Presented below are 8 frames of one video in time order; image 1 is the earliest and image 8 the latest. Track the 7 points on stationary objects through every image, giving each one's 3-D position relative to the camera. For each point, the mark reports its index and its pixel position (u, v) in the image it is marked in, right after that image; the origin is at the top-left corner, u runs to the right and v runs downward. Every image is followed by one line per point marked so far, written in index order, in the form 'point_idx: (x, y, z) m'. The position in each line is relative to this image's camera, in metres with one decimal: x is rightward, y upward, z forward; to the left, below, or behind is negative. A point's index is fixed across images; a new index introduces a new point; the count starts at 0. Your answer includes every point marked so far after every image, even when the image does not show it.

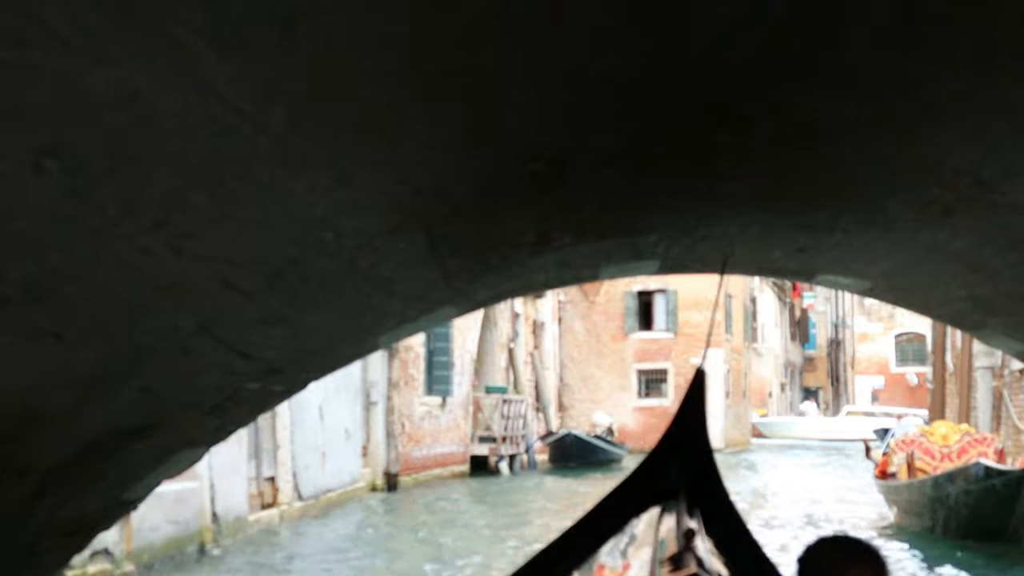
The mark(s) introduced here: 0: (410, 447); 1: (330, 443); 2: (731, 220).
0: (-1.0, -1.6, +16.4) m
1: (-1.4, -1.2, +12.4) m
2: (+0.6, +0.2, +4.4) m
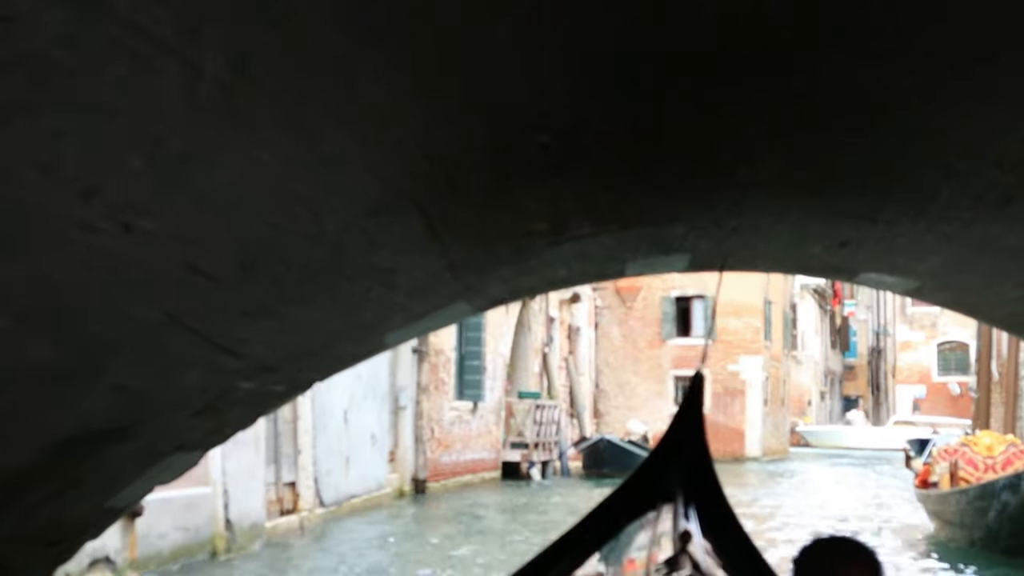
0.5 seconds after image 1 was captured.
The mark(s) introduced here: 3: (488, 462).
0: (-0.7, -1.6, +16.1) m
1: (-1.2, -1.2, +12.1) m
2: (+0.6, +0.2, +4.0) m
3: (-0.3, -1.9, +18.2) m
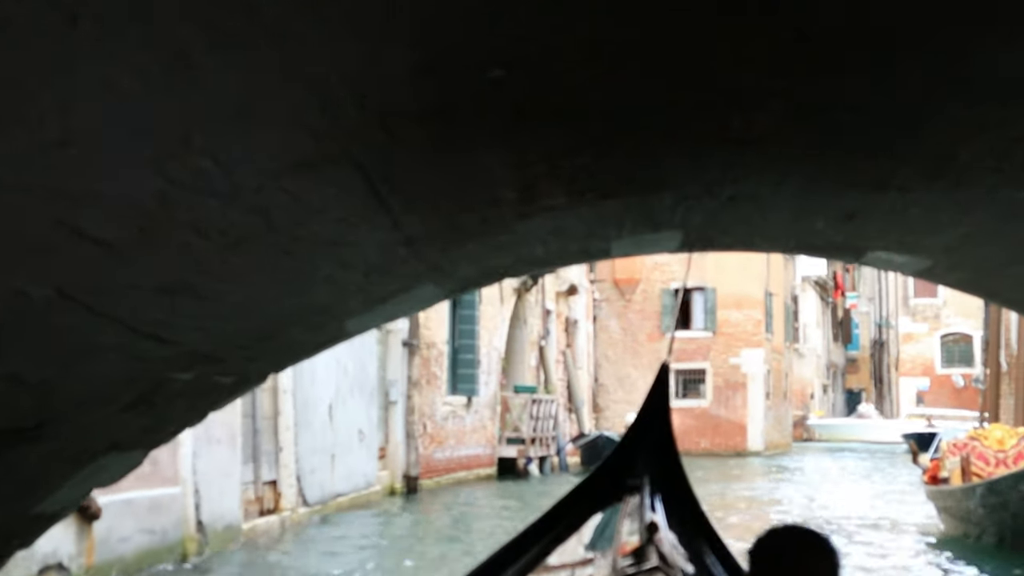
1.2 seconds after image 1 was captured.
0: (-0.8, -1.5, +15.7) m
1: (-1.2, -1.1, +11.7) m
2: (+0.5, +0.2, +3.6) m
3: (-0.3, -1.8, +17.7) m
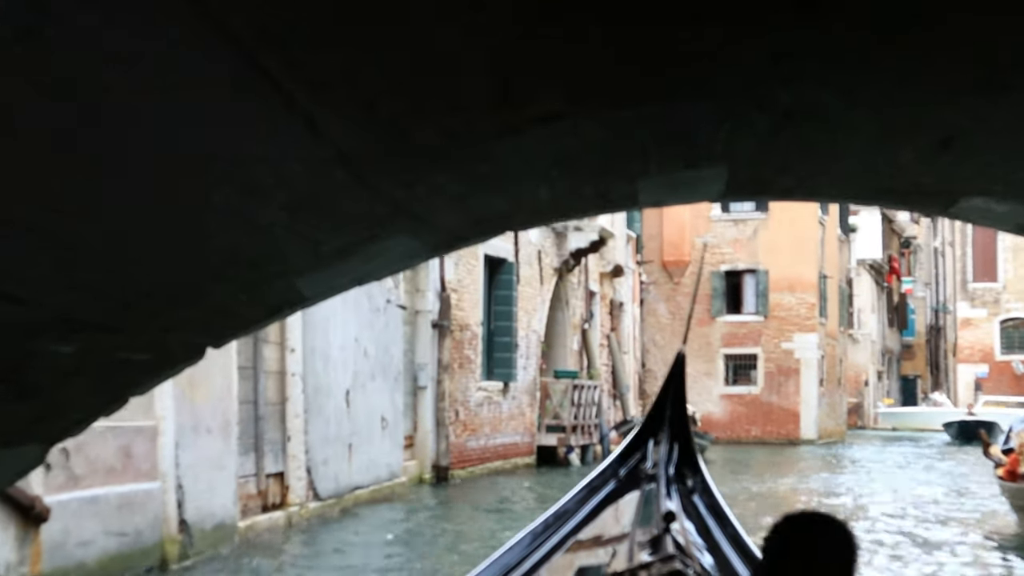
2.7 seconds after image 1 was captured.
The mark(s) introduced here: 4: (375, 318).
0: (-0.4, -1.3, +14.7) m
1: (-1.0, -0.9, +10.8) m
2: (+0.5, +0.3, +2.6) m
3: (+0.1, -1.6, +16.8) m
4: (-0.9, -0.2, +11.5) m
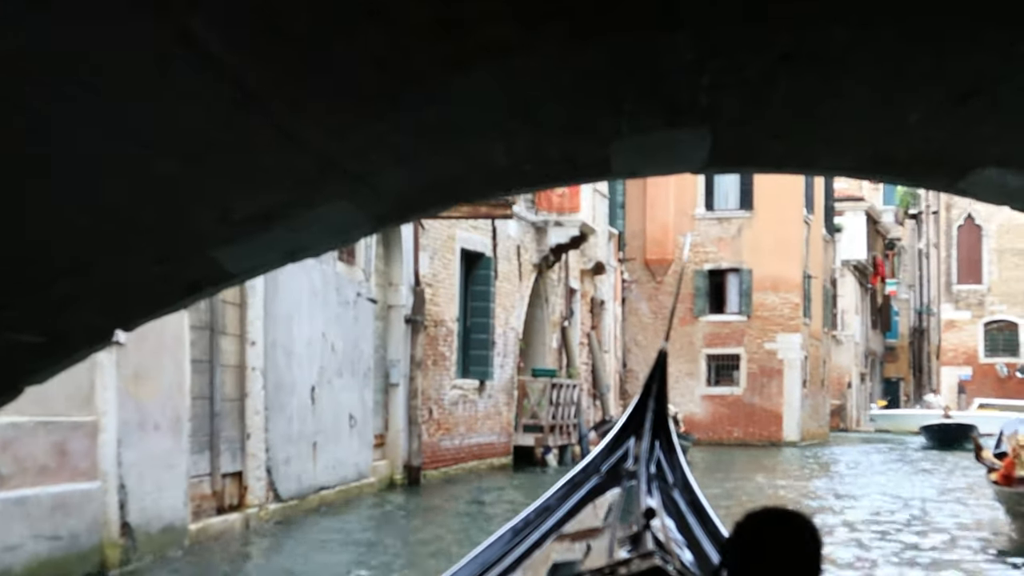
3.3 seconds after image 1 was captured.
0: (-0.6, -1.3, +14.3) m
1: (-1.2, -0.9, +10.3) m
2: (+0.4, +0.4, +2.2) m
3: (-0.1, -1.6, +16.4) m
4: (-1.1, -0.2, +11.1) m
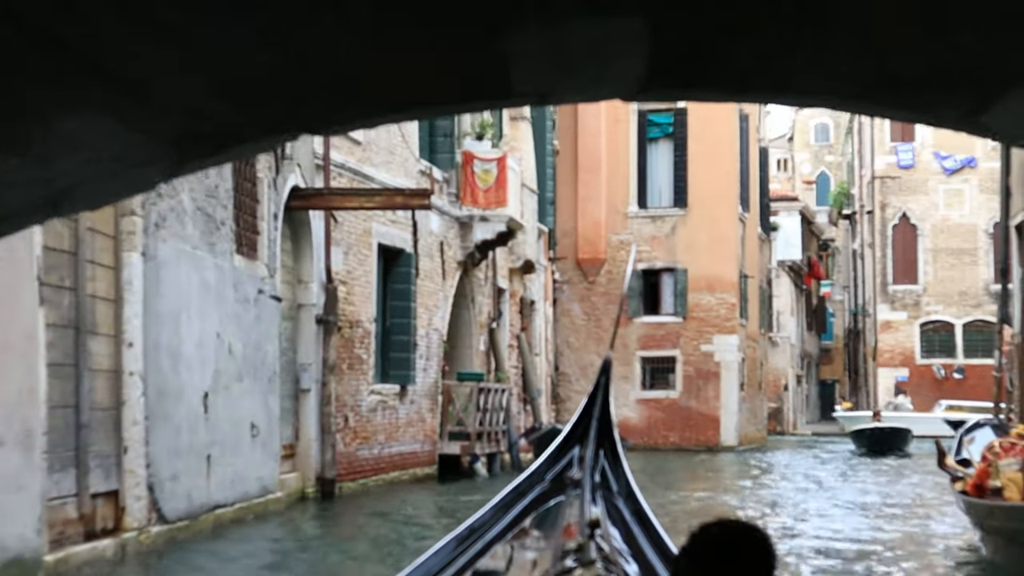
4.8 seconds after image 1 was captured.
0: (-1.3, -1.3, +13.3) m
1: (-1.6, -0.9, +9.3) m
2: (+0.3, +0.4, +1.2) m
3: (-0.8, -1.6, +15.4) m
4: (-1.6, -0.2, +10.0) m
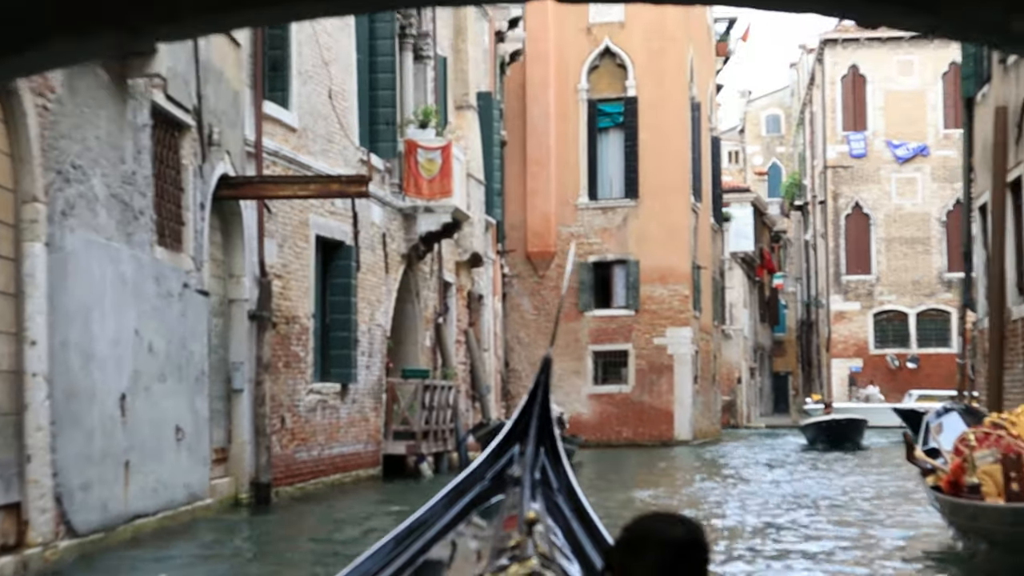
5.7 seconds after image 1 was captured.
0: (-1.7, -1.2, +12.6) m
1: (-1.9, -0.8, +8.6) m
2: (+0.2, +0.5, +0.6) m
3: (-1.3, -1.5, +14.7) m
4: (-1.9, -0.1, +9.4) m
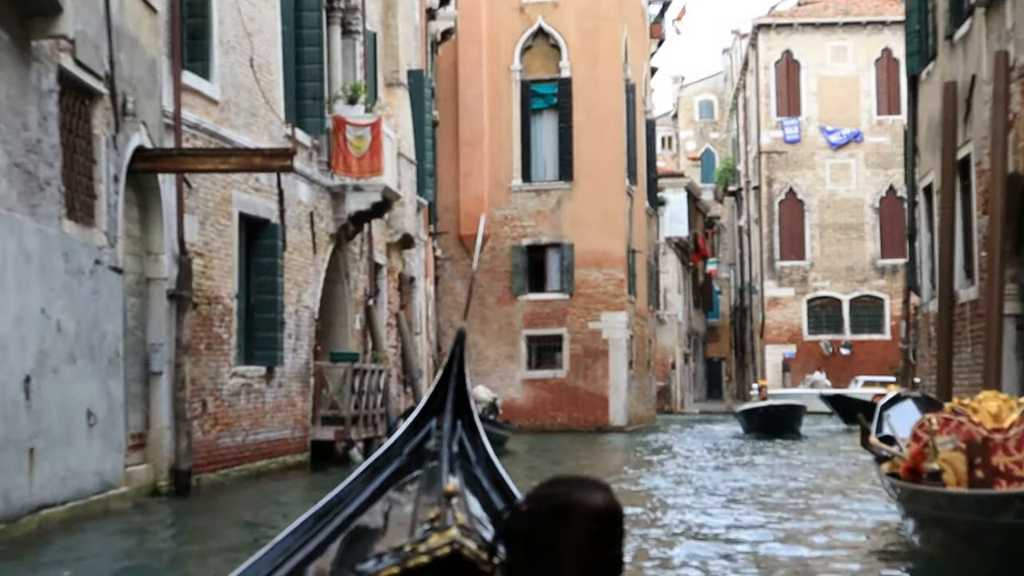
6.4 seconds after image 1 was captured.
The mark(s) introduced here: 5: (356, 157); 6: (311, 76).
0: (-2.2, -1.1, +12.1) m
1: (-2.3, -0.7, +8.1) m
2: (+0.2, +0.5, +0.2) m
3: (-1.9, -1.3, +14.2) m
4: (-2.3, 0.0, +8.9) m
5: (-1.4, +1.2, +14.9) m
6: (-1.8, +1.8, +14.4) m
